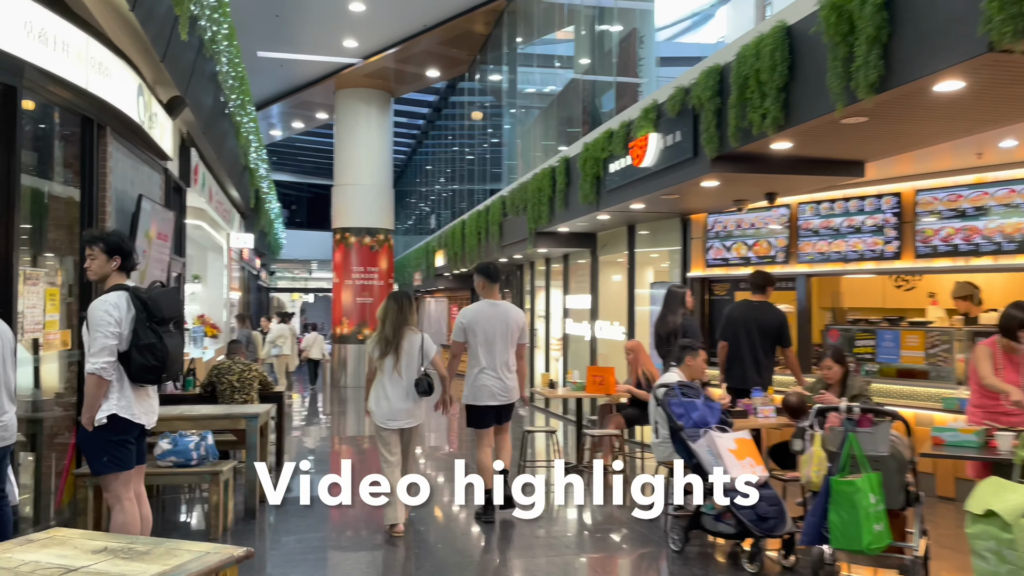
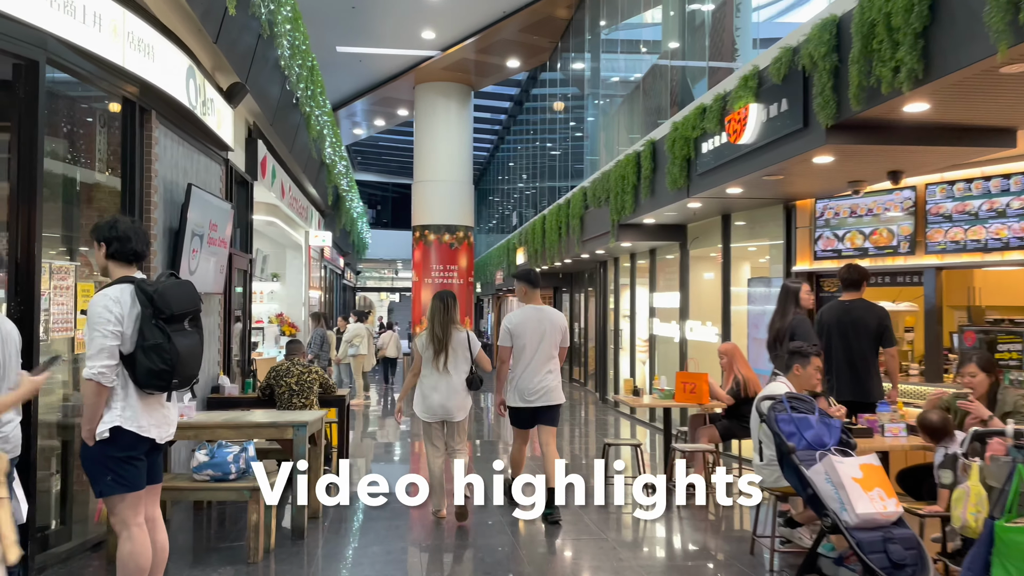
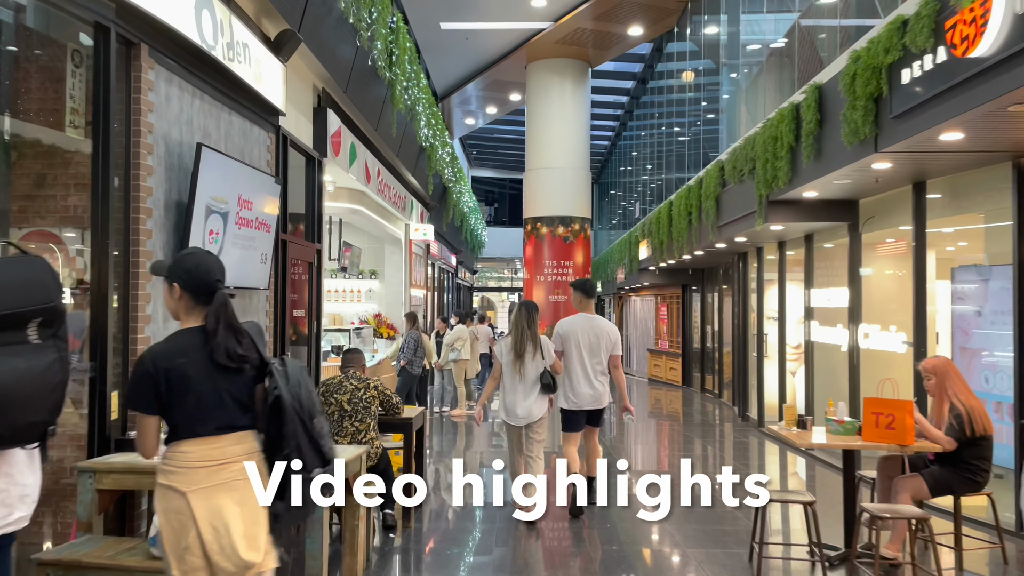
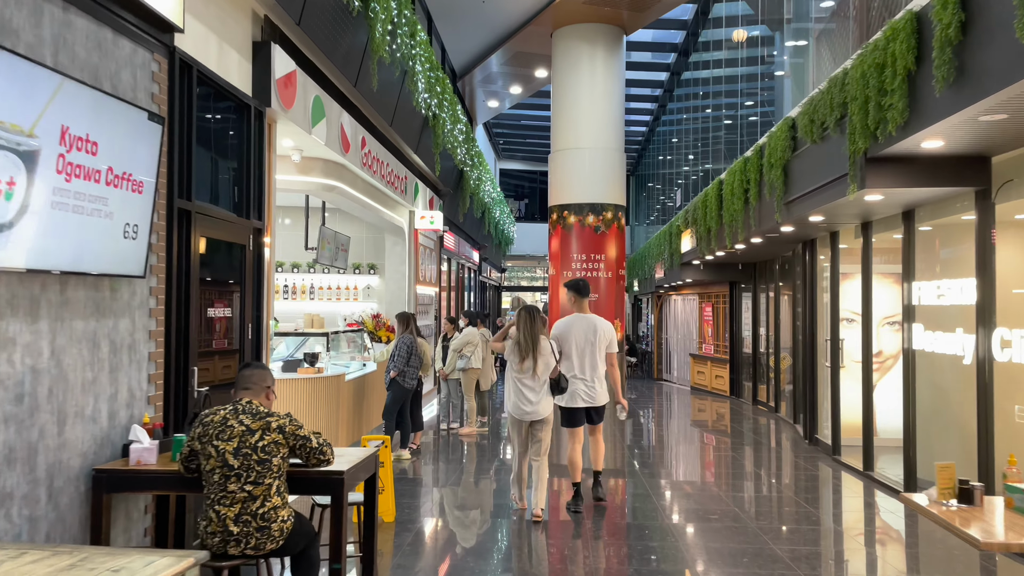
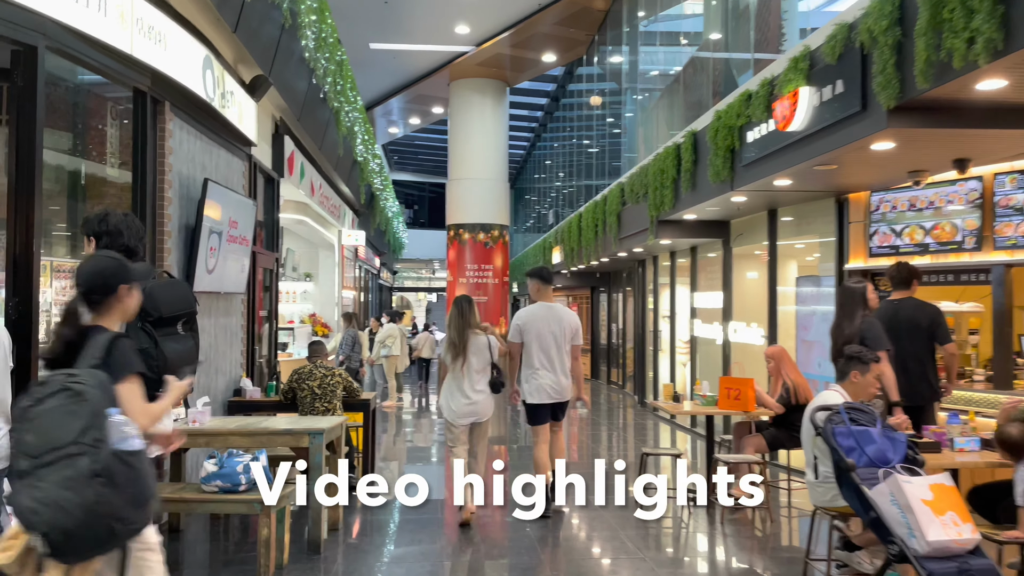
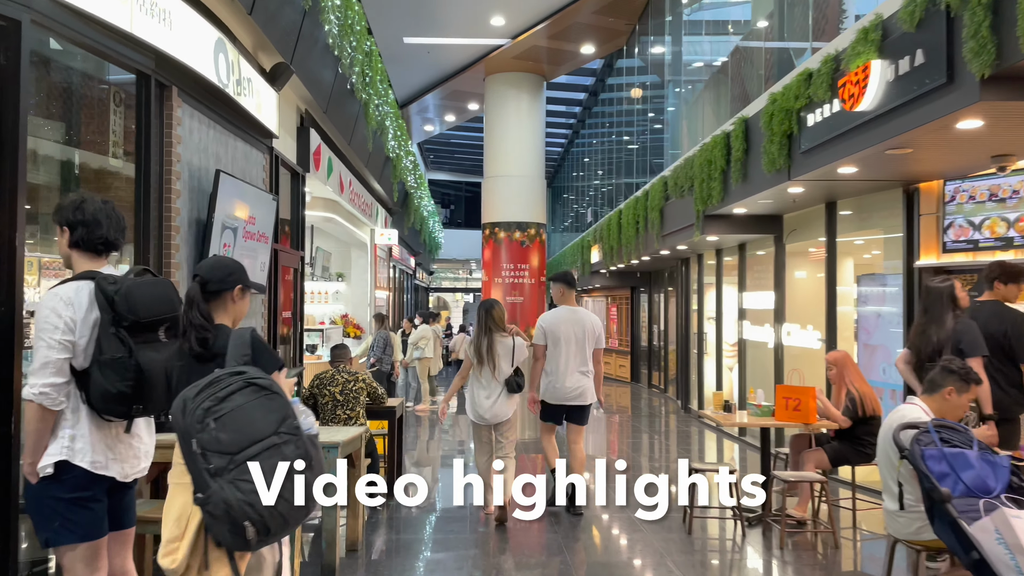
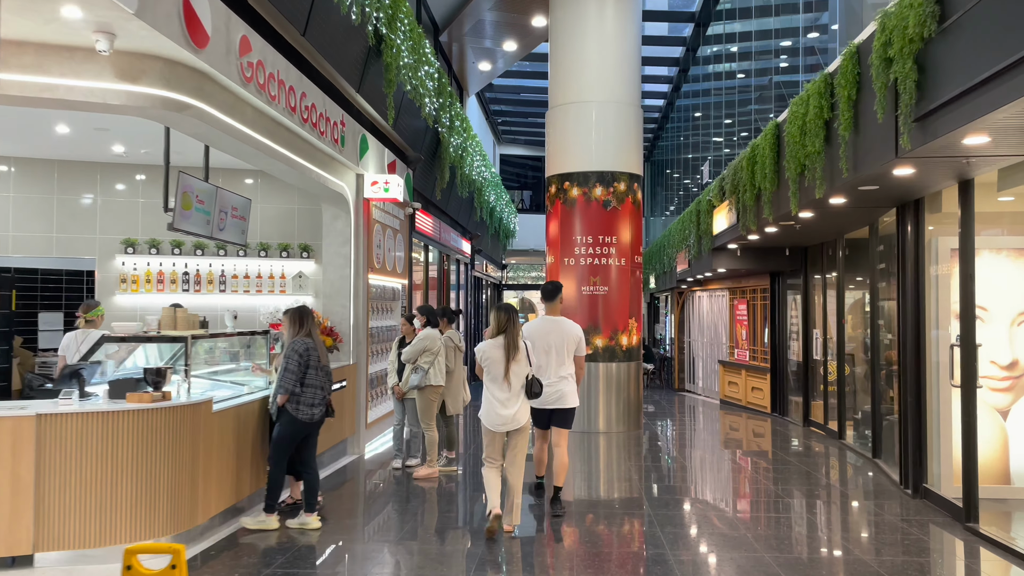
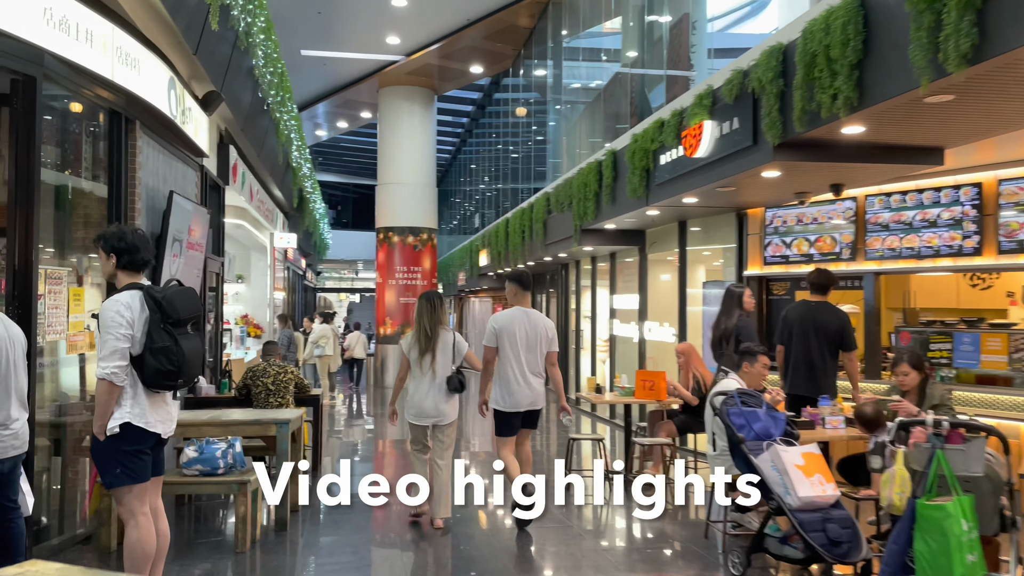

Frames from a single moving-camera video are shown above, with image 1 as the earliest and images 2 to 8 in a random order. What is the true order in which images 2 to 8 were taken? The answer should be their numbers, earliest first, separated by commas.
8, 2, 5, 6, 3, 4, 7
